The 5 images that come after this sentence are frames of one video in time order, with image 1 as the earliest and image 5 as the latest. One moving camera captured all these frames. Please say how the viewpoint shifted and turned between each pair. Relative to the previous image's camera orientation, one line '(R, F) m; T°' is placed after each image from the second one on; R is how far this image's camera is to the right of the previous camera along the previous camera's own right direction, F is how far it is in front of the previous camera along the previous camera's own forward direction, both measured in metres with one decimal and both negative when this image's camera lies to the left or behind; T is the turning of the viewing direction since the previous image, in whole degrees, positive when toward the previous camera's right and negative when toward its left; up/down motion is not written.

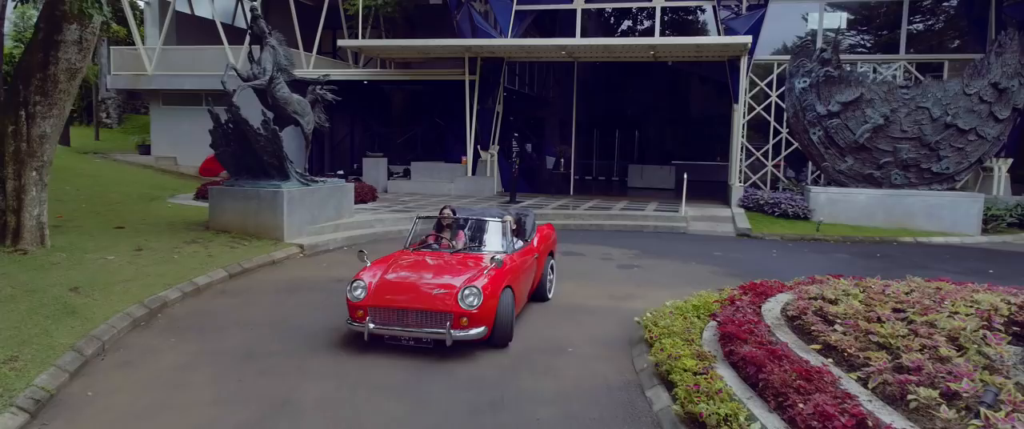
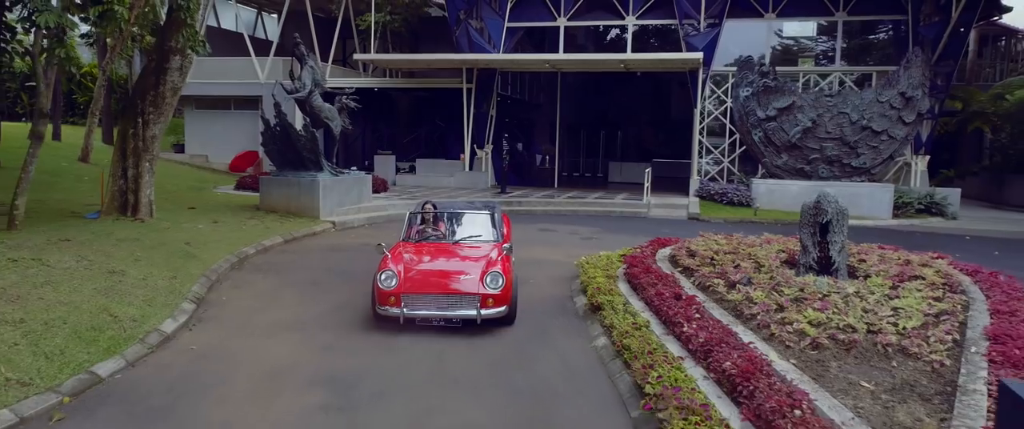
(+0.3, -3.1) m; 0°
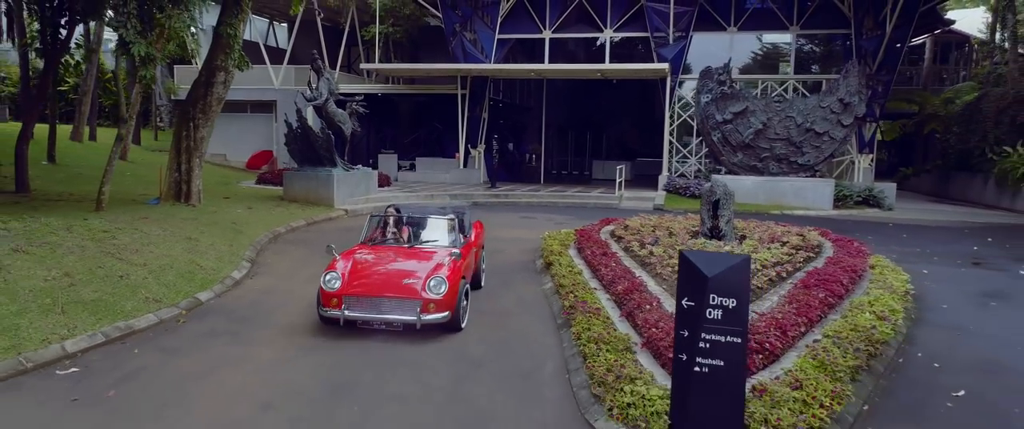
(+0.4, -2.6) m; 0°
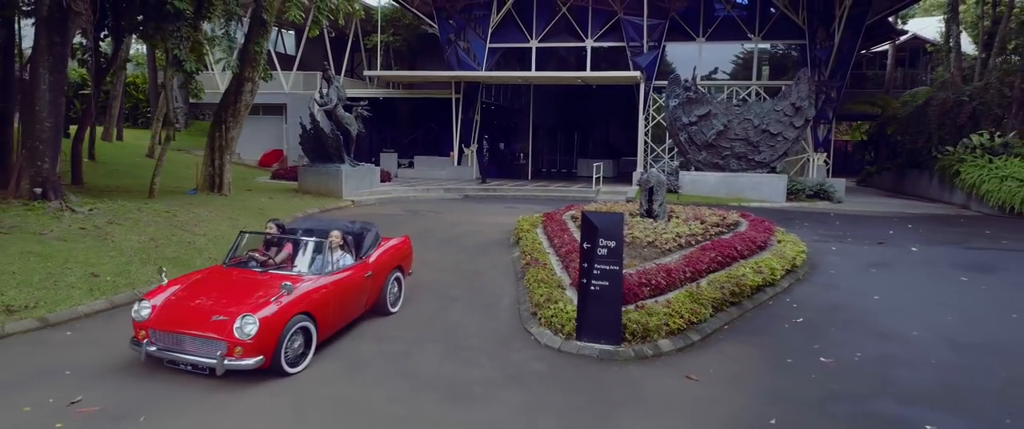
(+0.4, -2.5) m; 0°
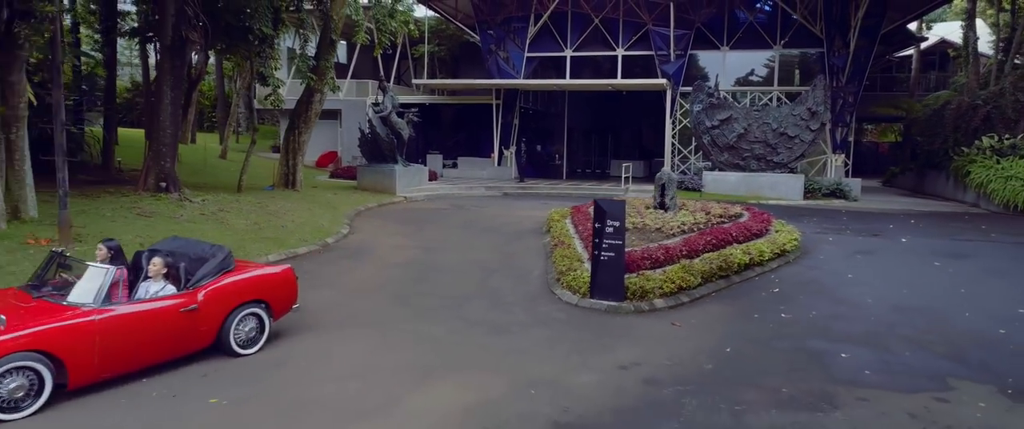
(+0.1, -2.2) m; -3°
